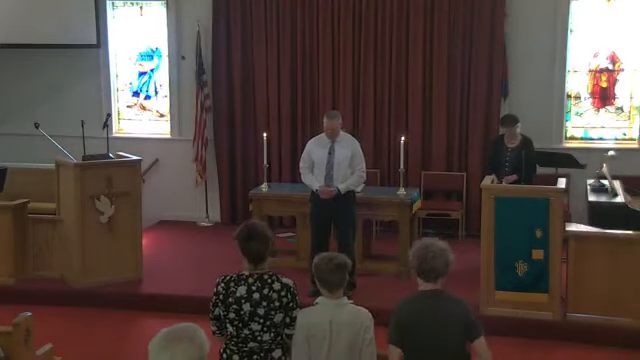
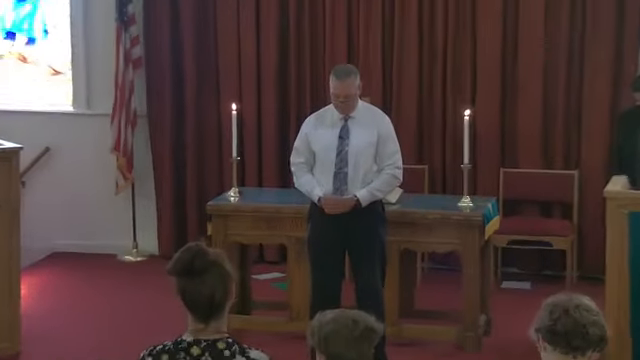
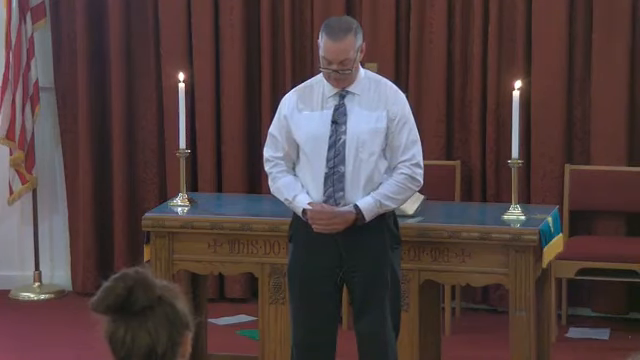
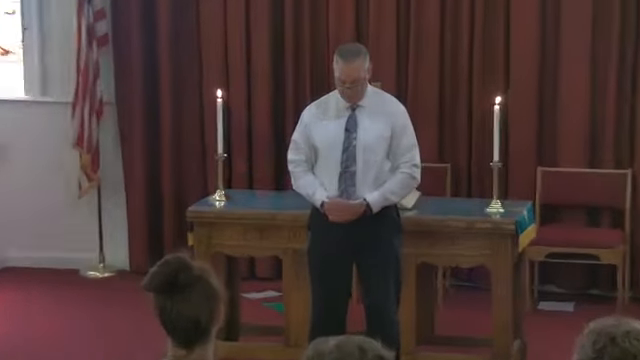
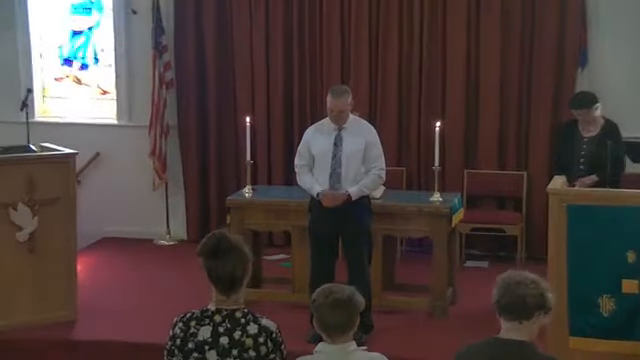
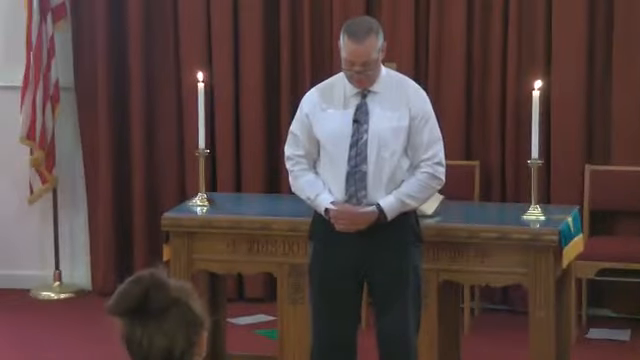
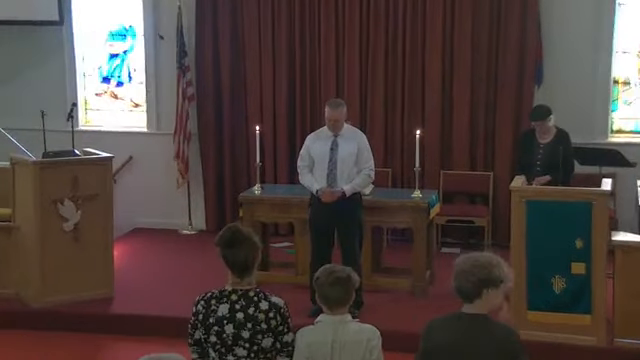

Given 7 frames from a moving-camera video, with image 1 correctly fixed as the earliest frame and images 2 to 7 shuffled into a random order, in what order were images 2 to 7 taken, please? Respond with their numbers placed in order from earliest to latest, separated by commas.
7, 5, 2, 4, 6, 3
